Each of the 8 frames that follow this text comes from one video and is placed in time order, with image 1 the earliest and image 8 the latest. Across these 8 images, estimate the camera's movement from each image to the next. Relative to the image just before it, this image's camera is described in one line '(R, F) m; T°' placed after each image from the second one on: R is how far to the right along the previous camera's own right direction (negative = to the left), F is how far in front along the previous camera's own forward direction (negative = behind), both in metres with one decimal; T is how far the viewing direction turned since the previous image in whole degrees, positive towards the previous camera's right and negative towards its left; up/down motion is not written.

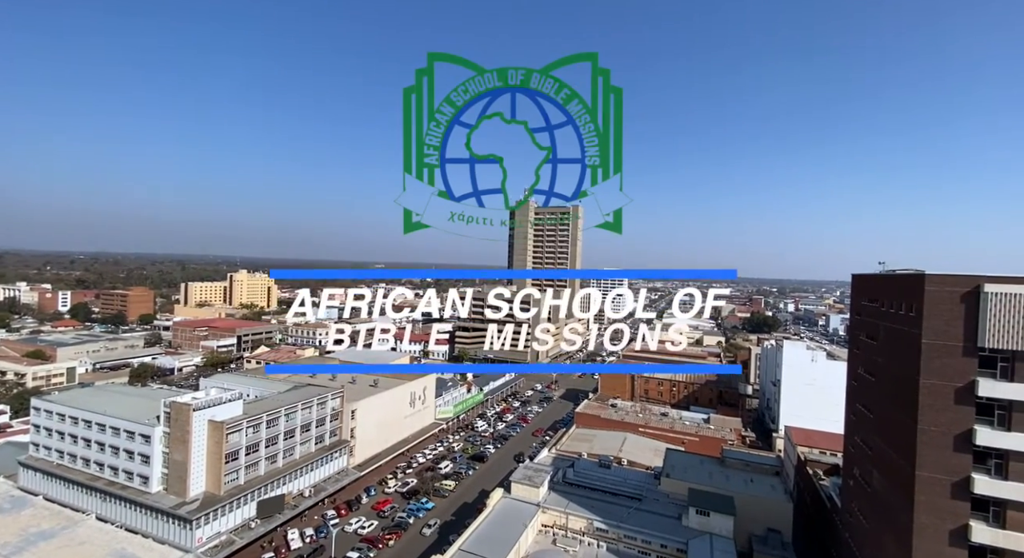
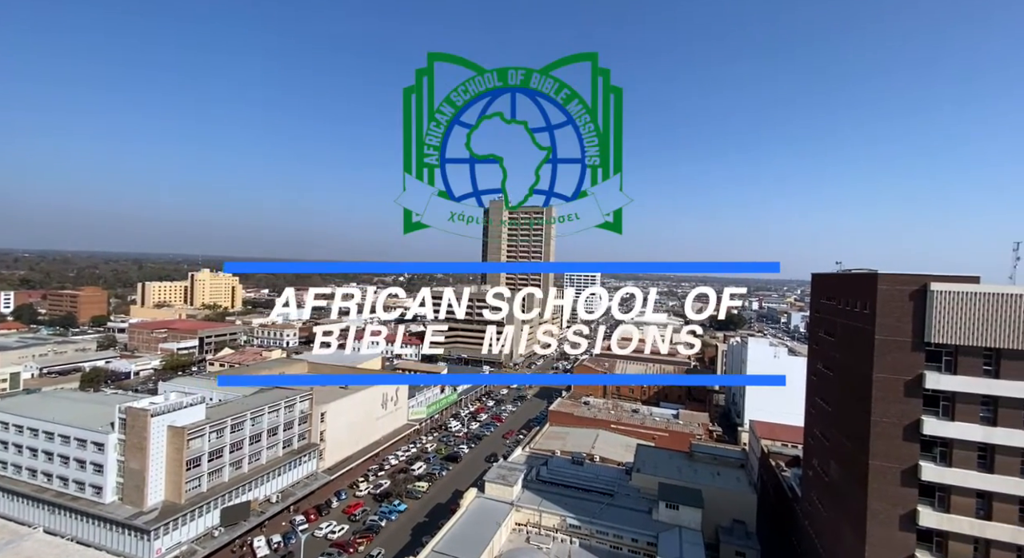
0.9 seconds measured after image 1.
(-0.4, -0.1) m; +4°
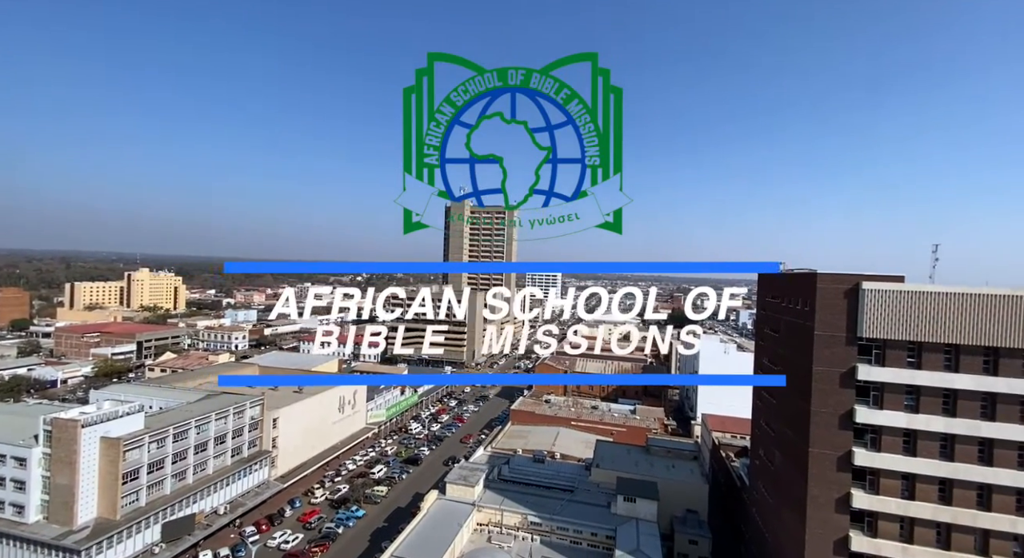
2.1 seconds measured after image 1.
(-0.5, 0.0) m; +6°
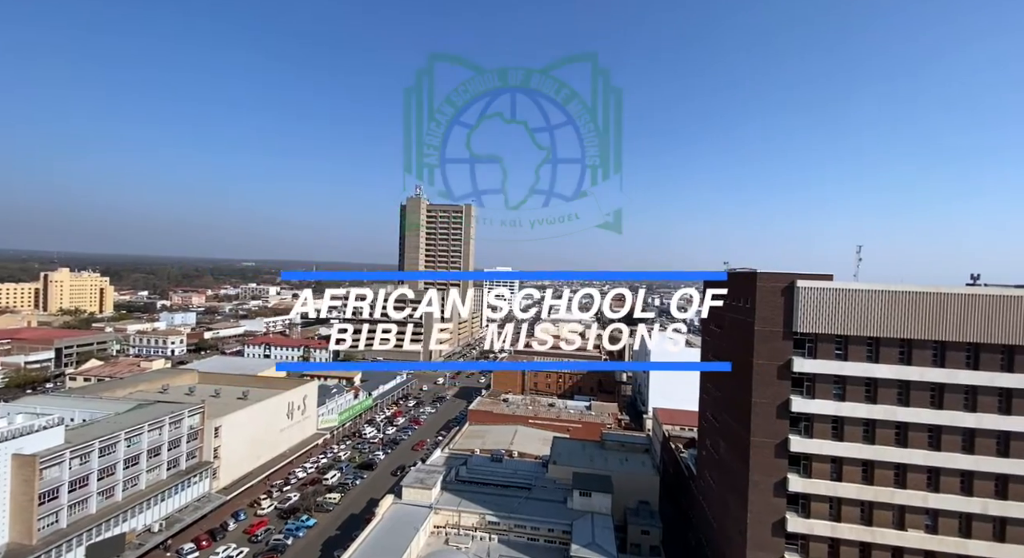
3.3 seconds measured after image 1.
(-0.6, 0.0) m; +6°
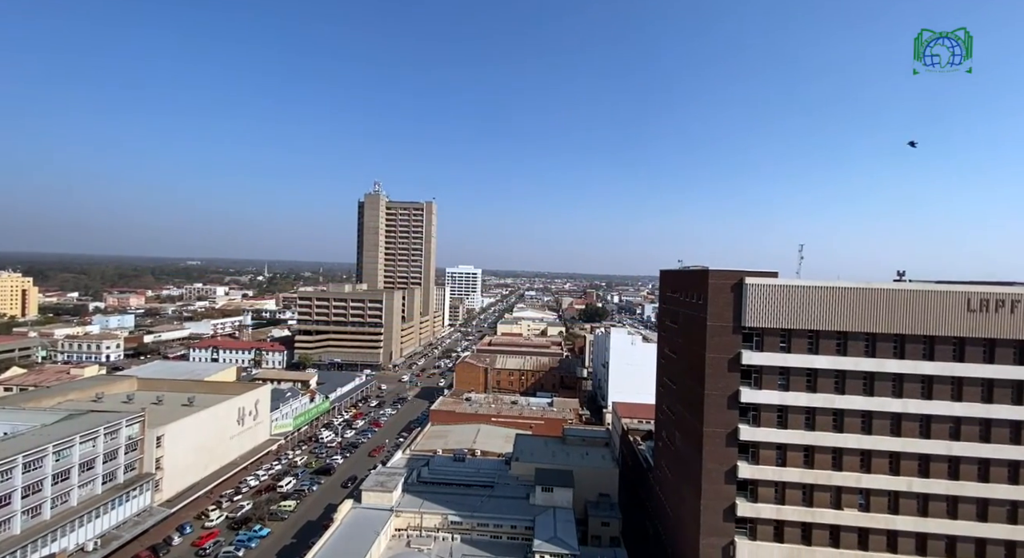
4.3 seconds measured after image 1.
(-0.5, +0.1) m; +6°
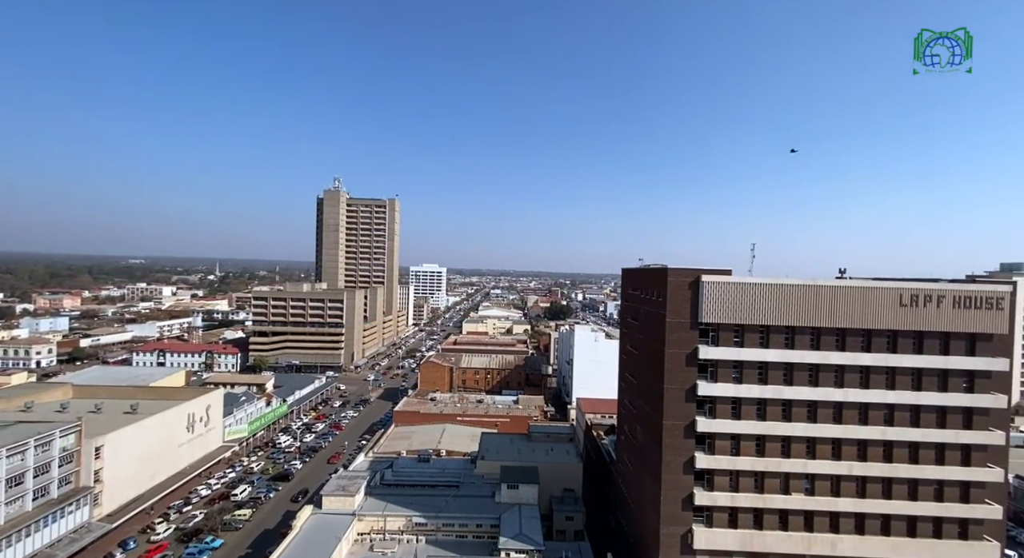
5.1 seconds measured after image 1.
(-0.5, +0.1) m; +5°
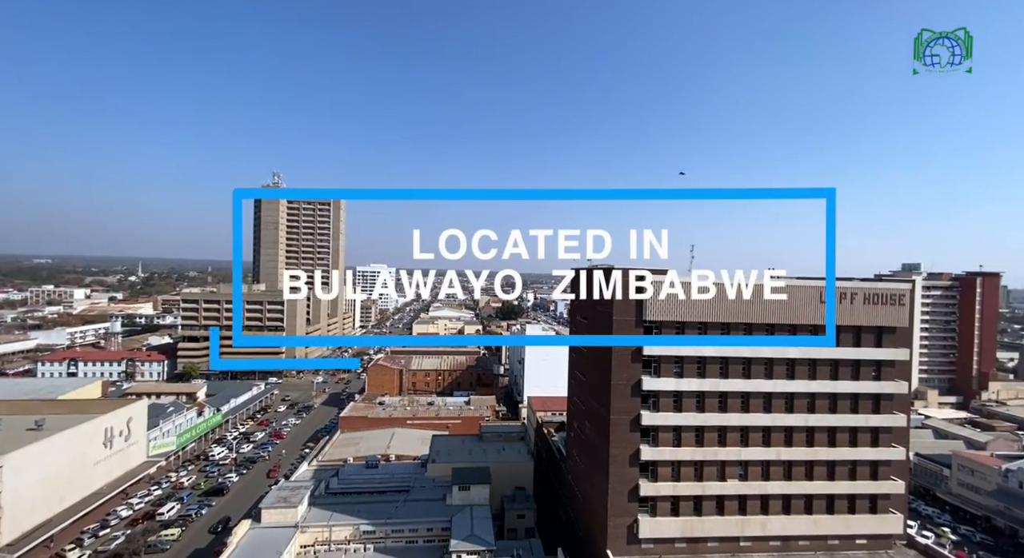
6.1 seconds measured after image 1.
(-0.6, +0.3) m; +7°
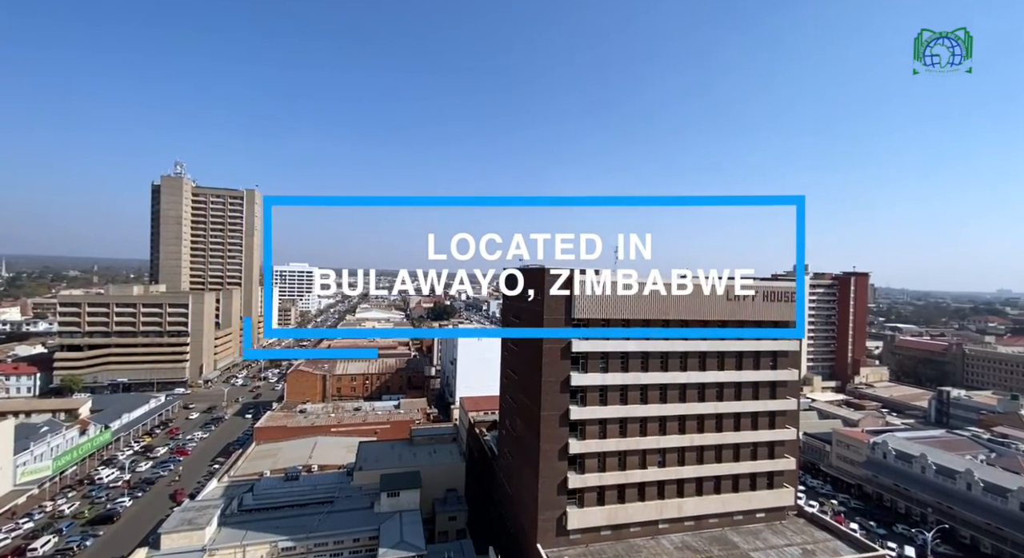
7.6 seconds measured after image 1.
(-0.8, +0.5) m; +10°
